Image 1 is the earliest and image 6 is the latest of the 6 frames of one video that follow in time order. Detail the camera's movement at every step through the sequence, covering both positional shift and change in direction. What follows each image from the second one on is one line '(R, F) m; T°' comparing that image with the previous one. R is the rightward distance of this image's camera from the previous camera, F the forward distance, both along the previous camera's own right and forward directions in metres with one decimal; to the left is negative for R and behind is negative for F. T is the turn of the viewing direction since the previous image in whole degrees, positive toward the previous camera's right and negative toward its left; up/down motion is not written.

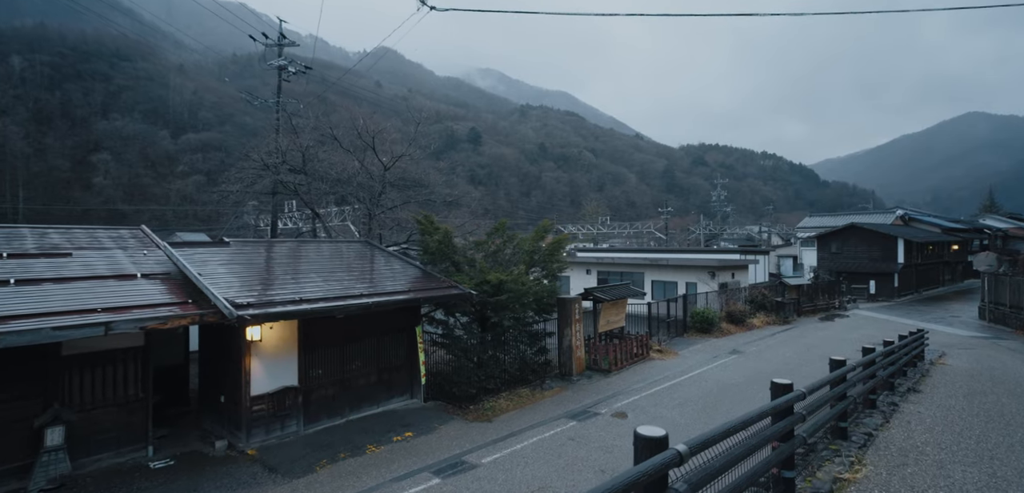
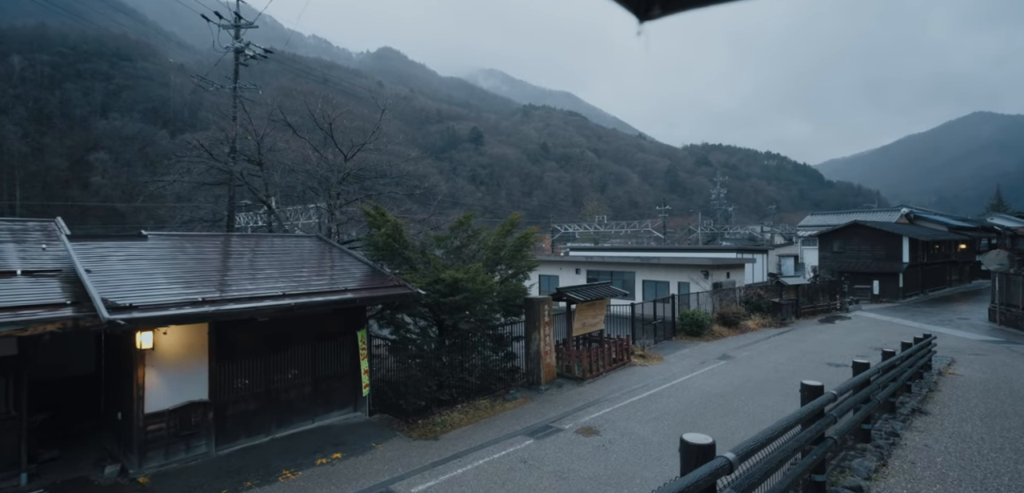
(+0.8, +1.1) m; 0°
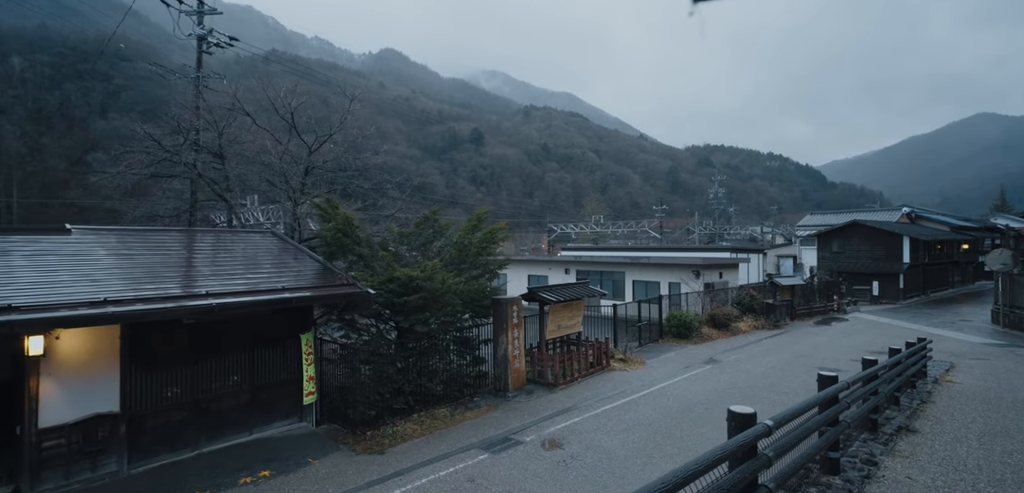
(+0.6, +0.7) m; 0°
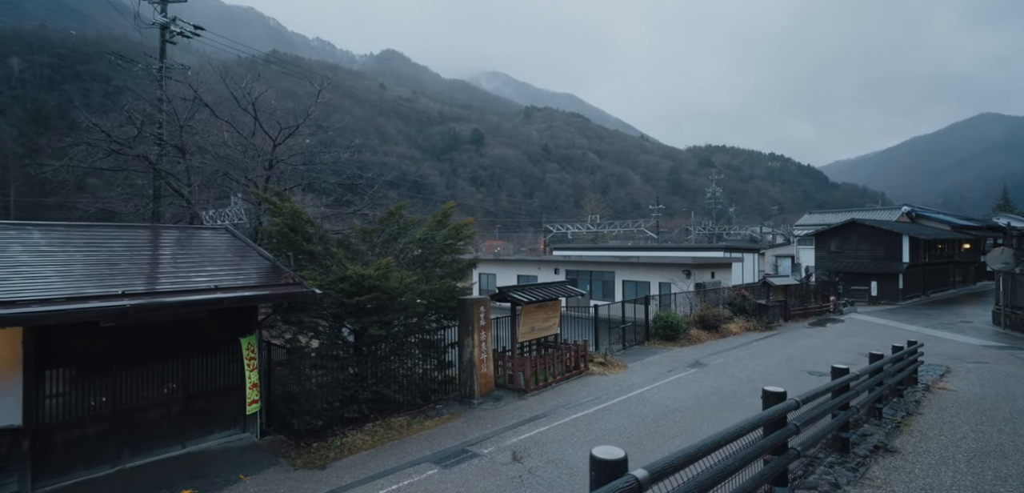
(+0.6, +0.6) m; 0°
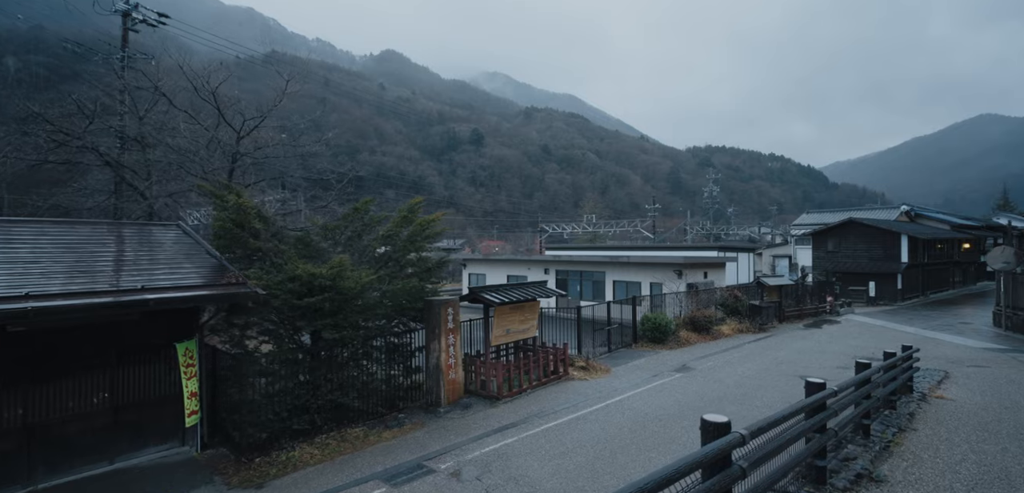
(+0.5, +0.6) m; 0°
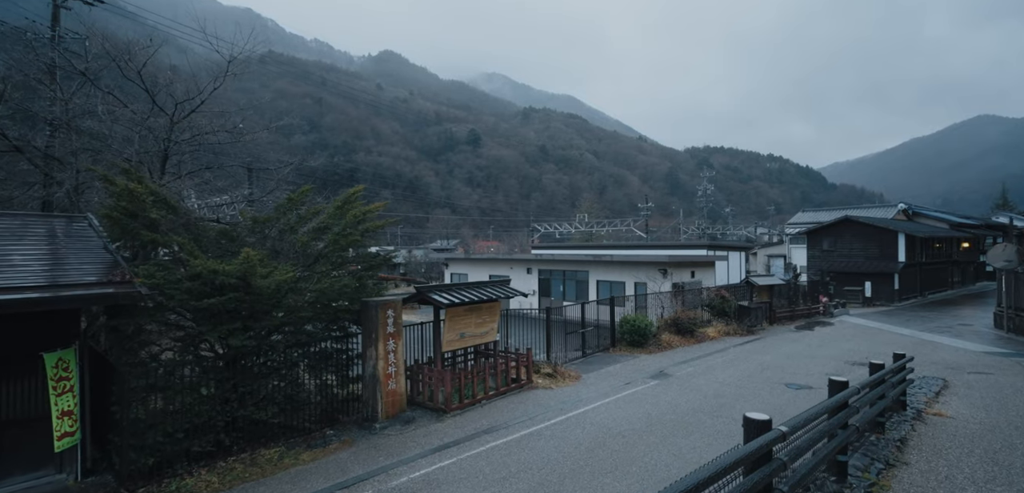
(+0.7, +1.0) m; 0°
